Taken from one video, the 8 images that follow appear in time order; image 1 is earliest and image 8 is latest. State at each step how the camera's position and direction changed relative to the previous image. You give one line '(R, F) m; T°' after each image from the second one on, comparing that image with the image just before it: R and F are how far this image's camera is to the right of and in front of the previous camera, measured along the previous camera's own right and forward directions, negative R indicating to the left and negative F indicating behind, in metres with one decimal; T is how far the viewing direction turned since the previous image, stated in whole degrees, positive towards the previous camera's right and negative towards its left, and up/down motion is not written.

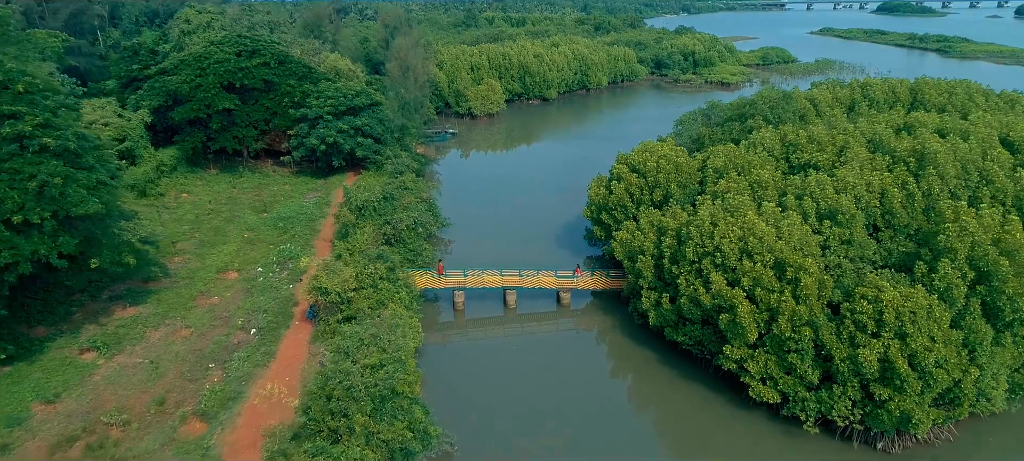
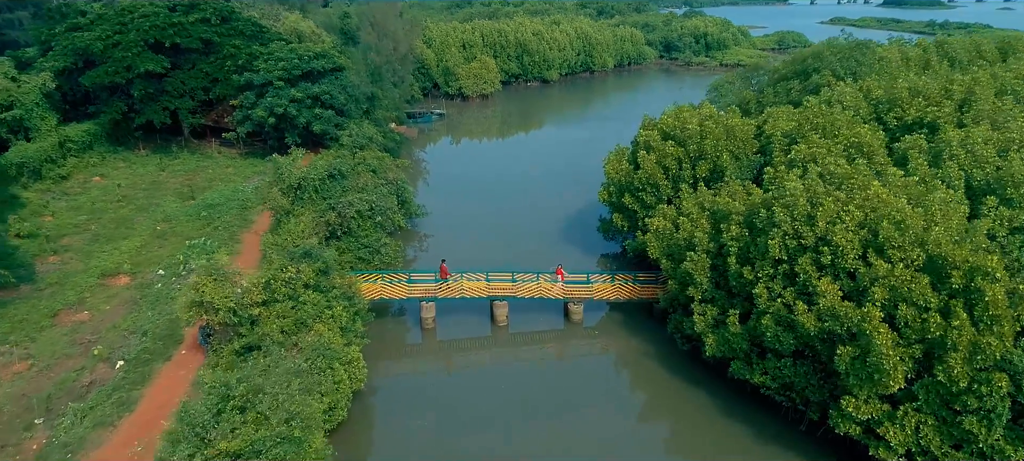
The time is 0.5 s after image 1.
(+0.2, +9.0) m; 0°
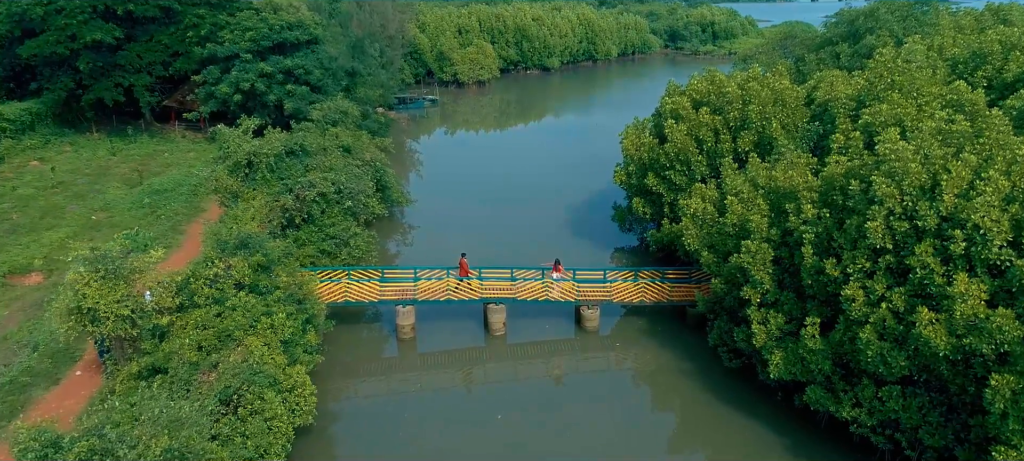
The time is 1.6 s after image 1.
(0.0, +4.6) m; 0°
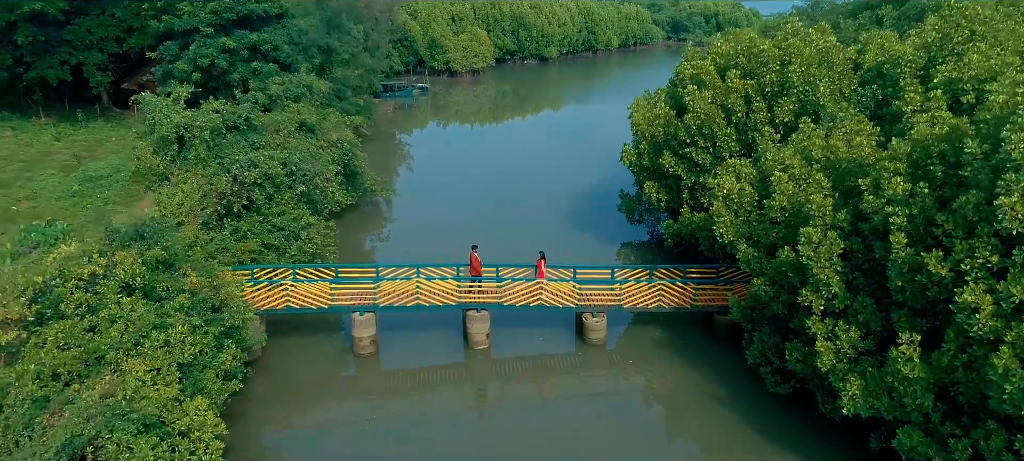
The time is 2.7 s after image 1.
(+0.2, +3.6) m; 0°
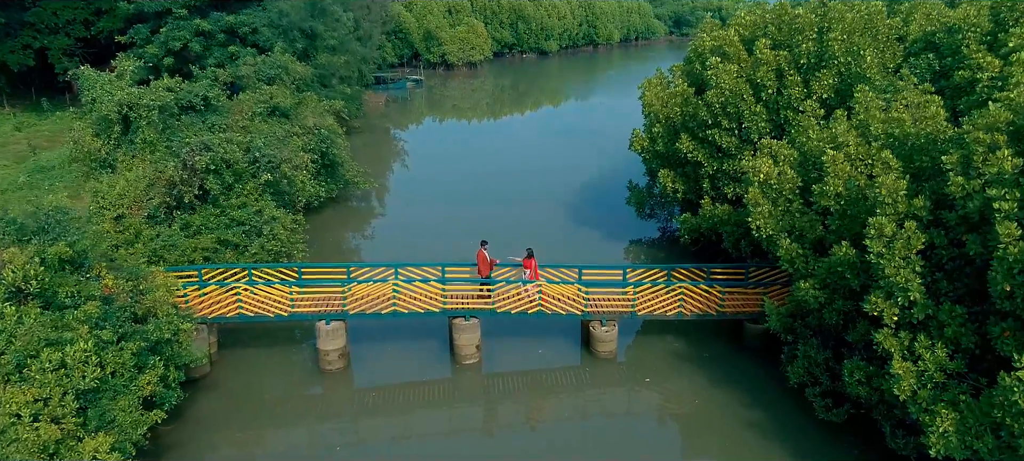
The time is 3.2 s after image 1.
(+0.1, +2.2) m; 0°
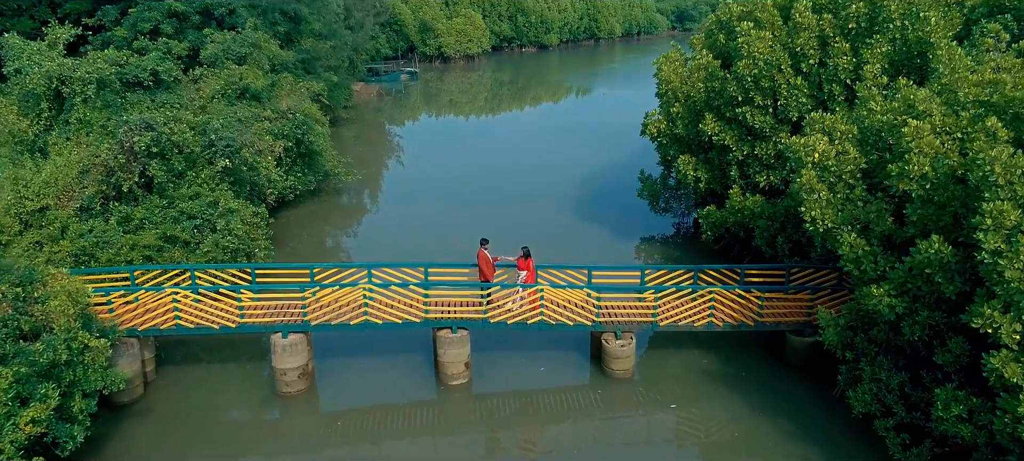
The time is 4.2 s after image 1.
(0.0, +2.1) m; 0°
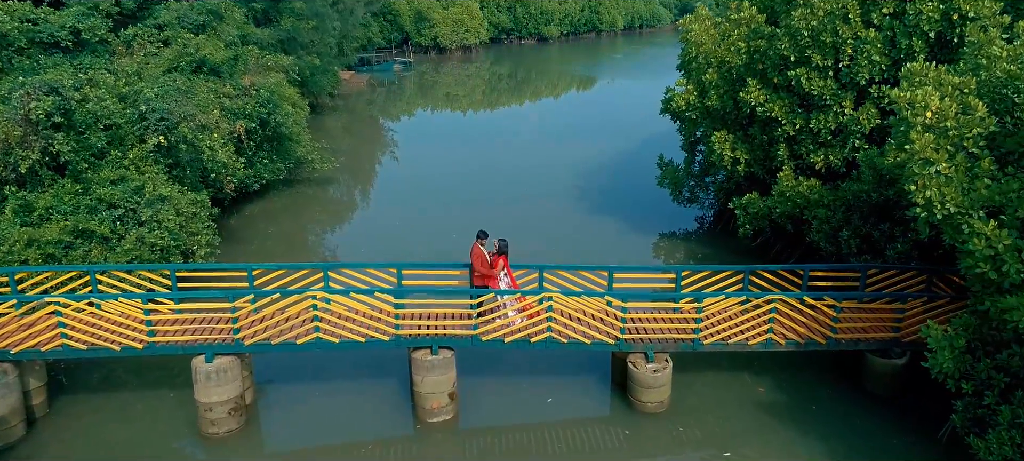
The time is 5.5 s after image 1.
(0.0, +2.4) m; 0°
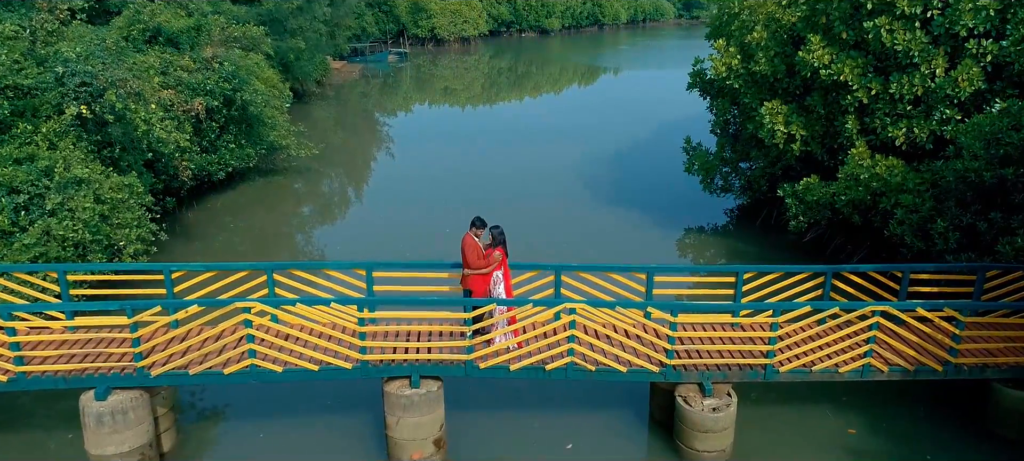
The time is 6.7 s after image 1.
(-0.1, +2.1) m; 0°
